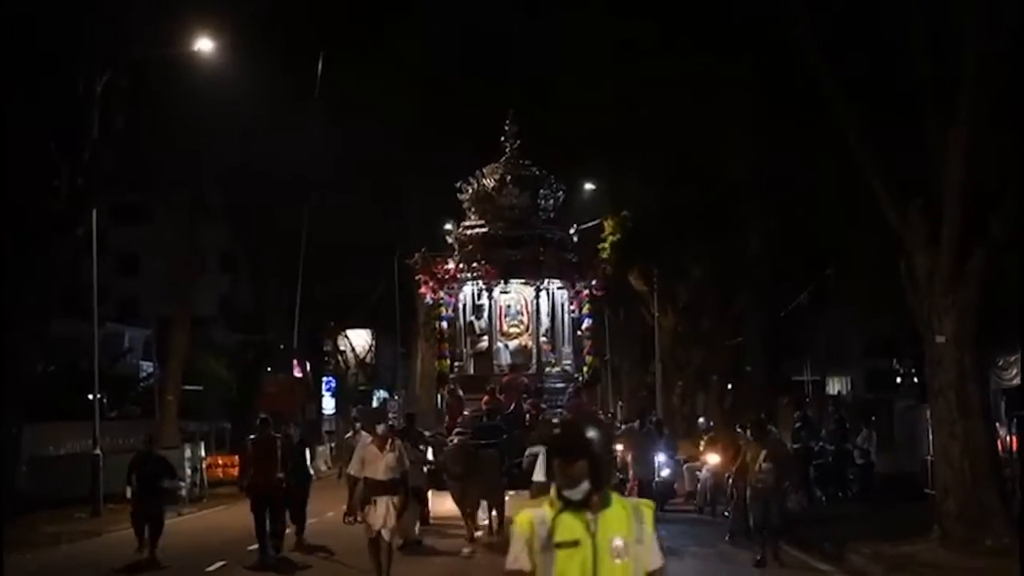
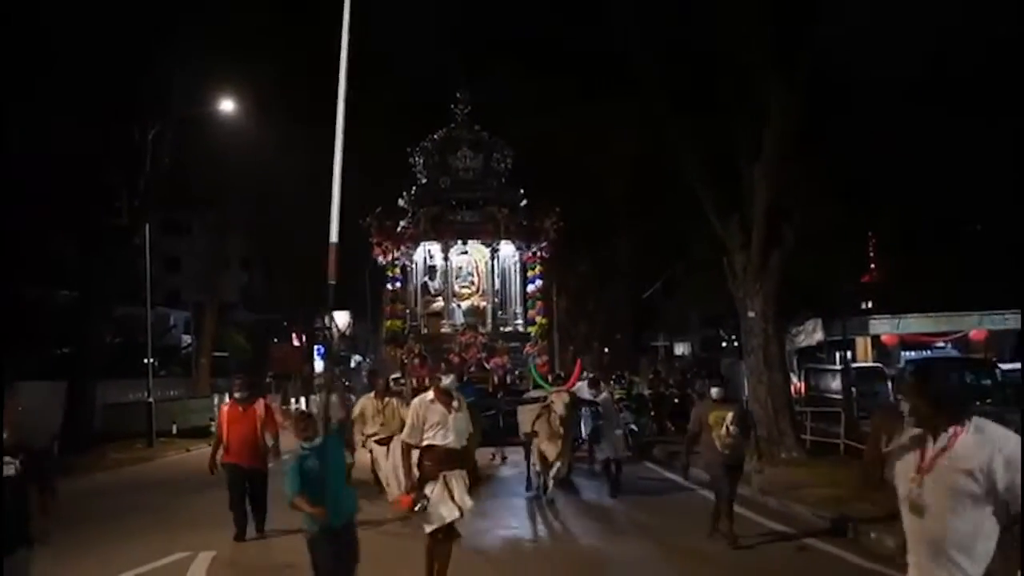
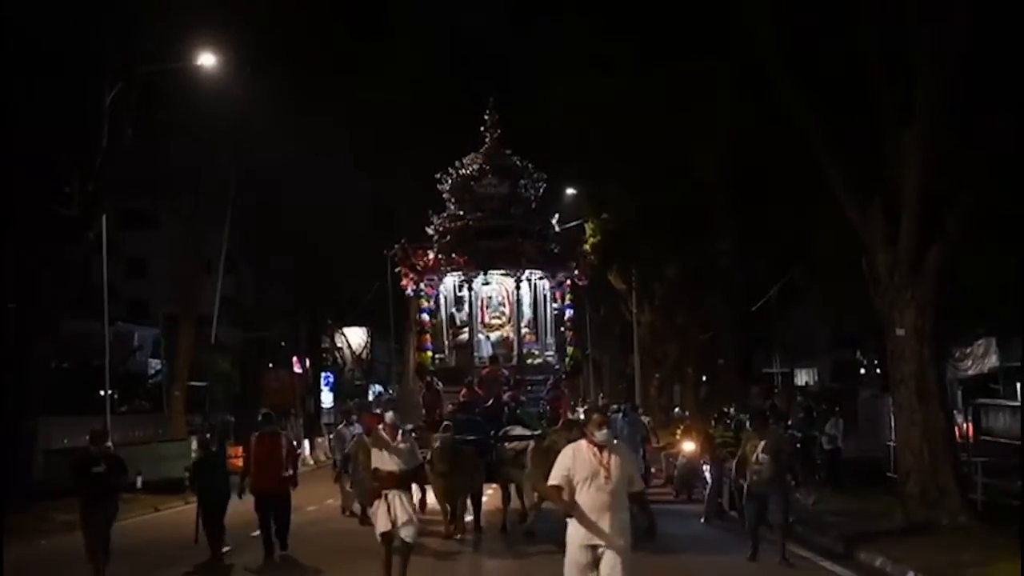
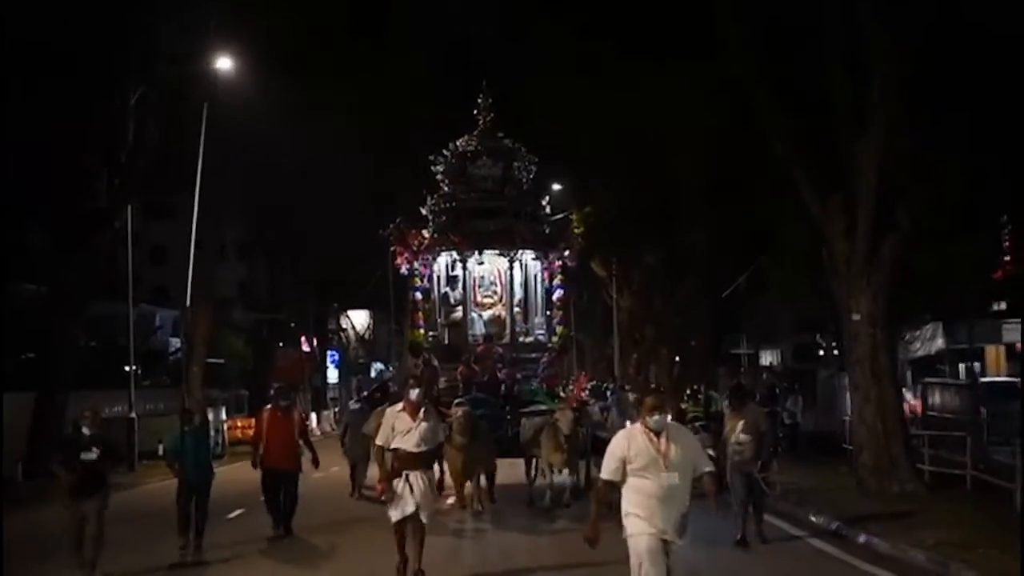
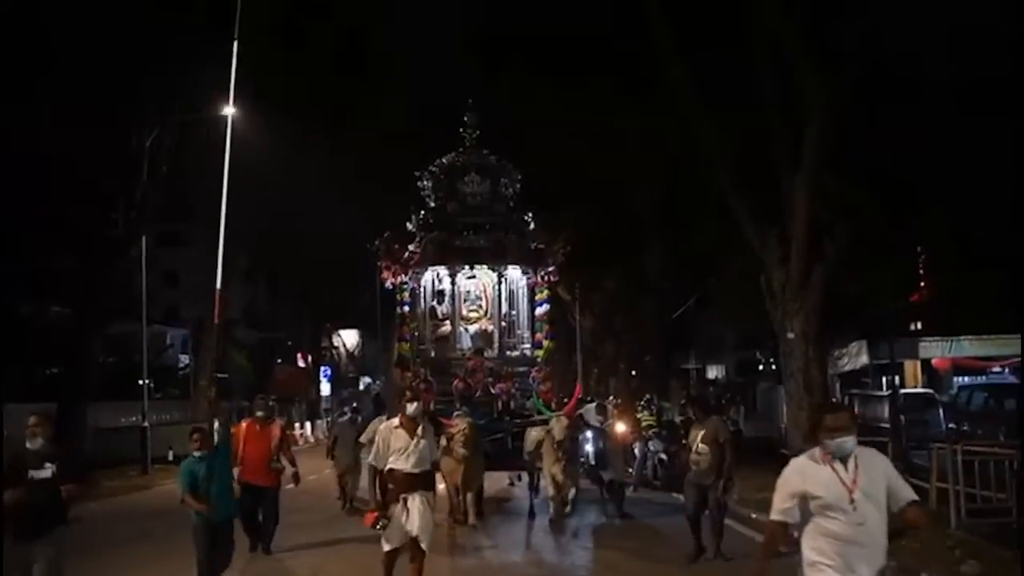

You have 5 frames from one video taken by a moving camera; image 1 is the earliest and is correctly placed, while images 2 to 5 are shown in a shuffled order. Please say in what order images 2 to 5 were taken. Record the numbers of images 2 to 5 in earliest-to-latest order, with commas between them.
3, 4, 5, 2
